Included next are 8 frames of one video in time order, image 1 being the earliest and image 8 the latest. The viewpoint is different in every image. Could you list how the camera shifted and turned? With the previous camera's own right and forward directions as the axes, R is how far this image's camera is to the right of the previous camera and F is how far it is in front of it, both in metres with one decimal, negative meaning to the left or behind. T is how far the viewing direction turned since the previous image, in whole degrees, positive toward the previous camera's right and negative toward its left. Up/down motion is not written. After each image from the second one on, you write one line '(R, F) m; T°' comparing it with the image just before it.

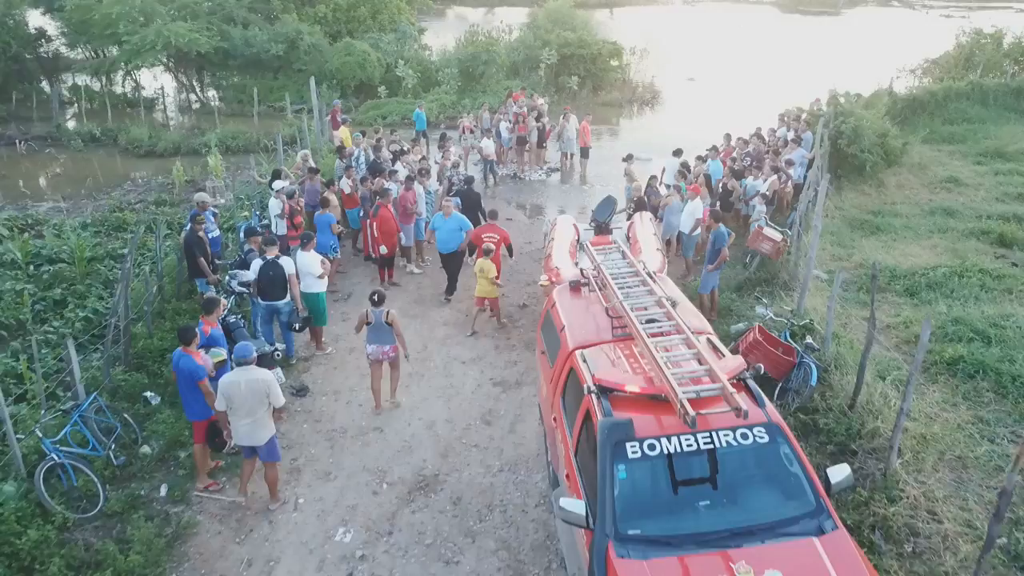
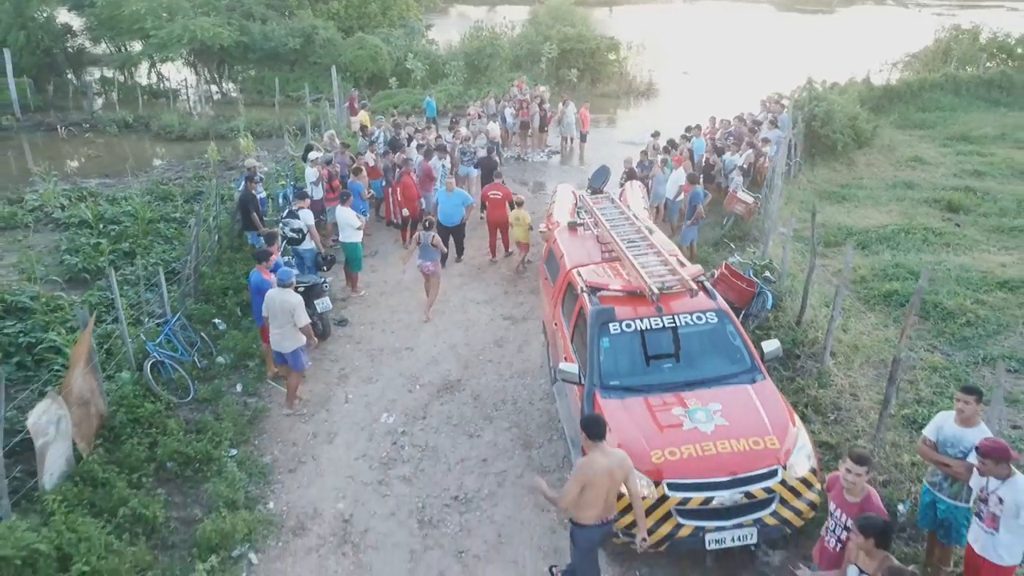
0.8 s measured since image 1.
(-0.1, -1.8) m; 0°
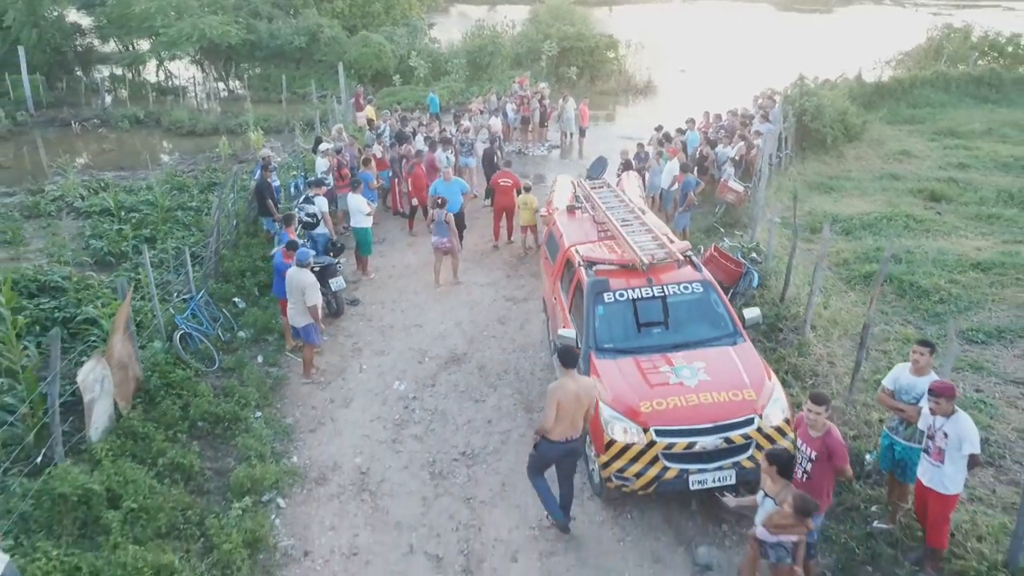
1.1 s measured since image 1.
(0.0, -0.7) m; 0°
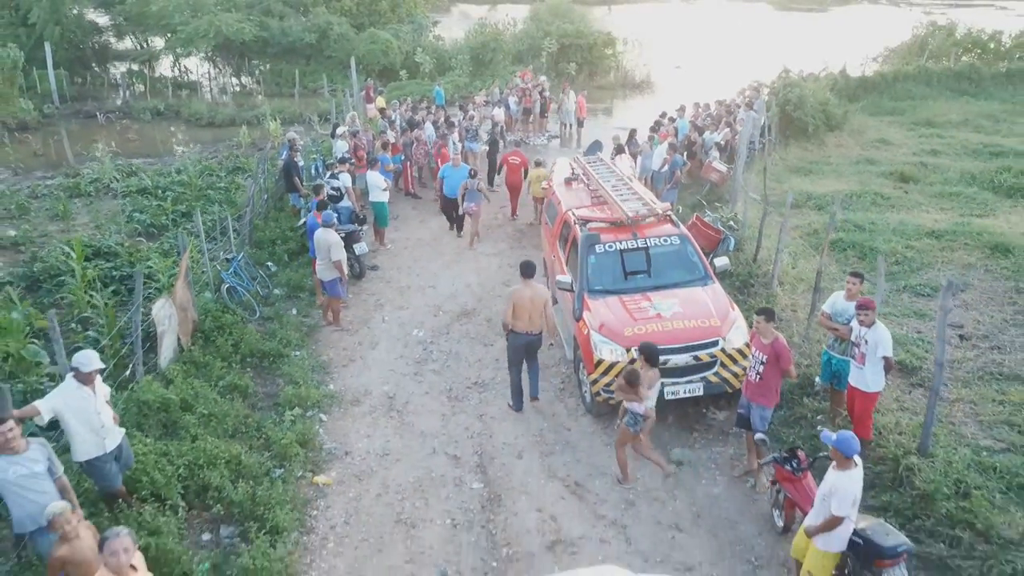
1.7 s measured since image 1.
(0.0, -1.4) m; 0°
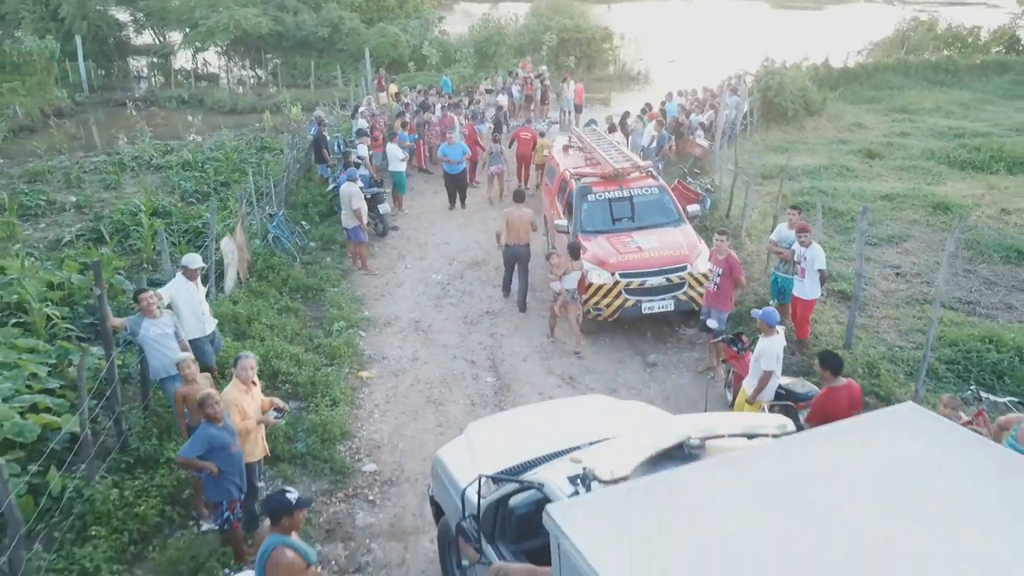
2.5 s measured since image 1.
(-0.1, -1.8) m; 0°
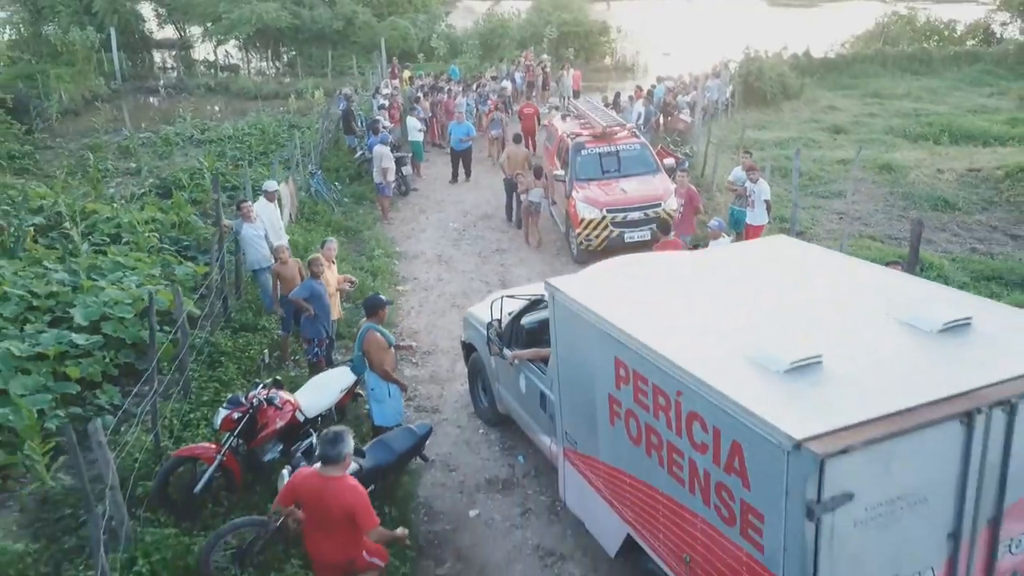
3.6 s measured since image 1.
(-0.1, -2.3) m; 0°
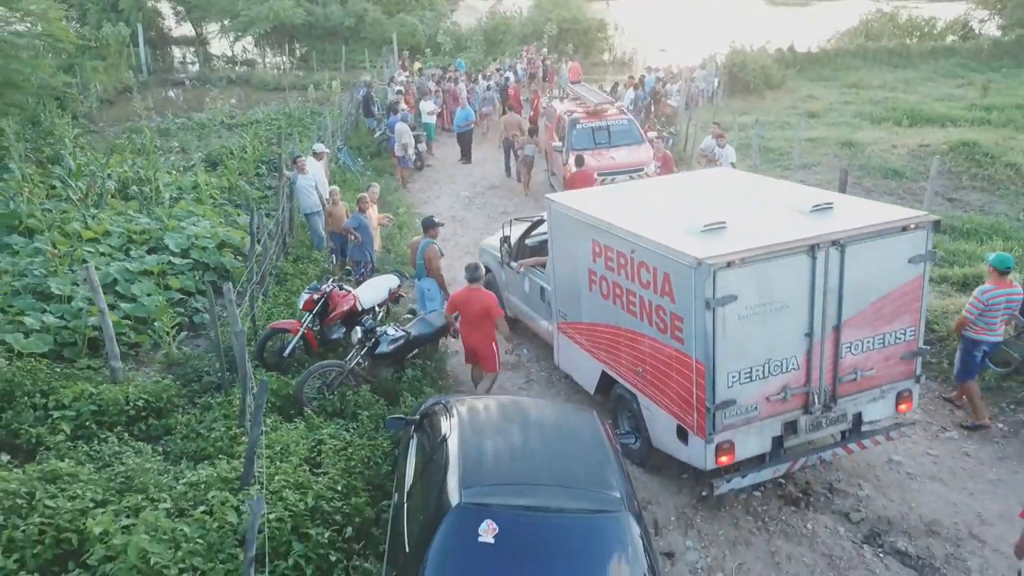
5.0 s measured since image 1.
(-0.1, -2.1) m; 0°
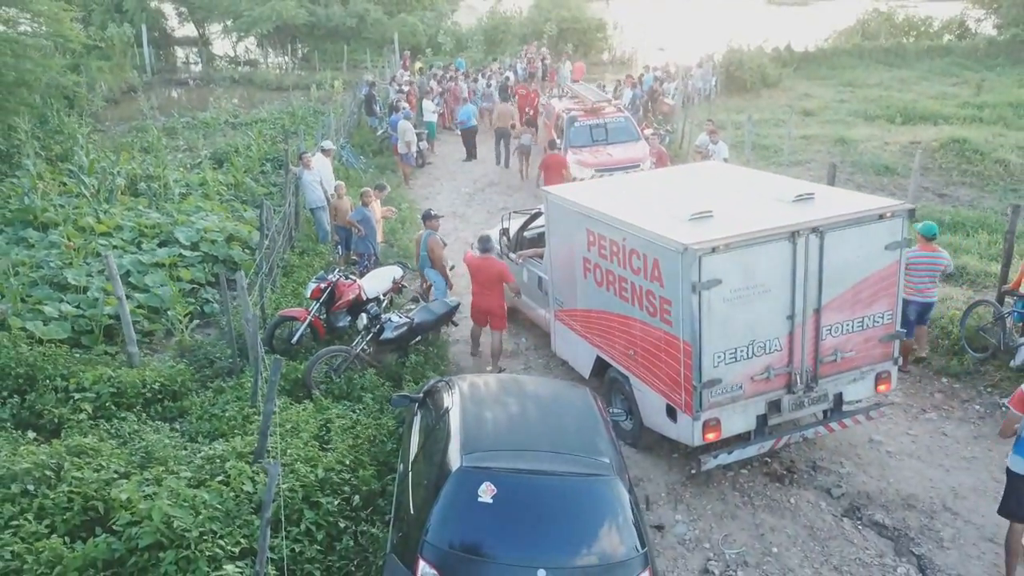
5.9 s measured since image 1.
(0.0, -0.3) m; 0°
